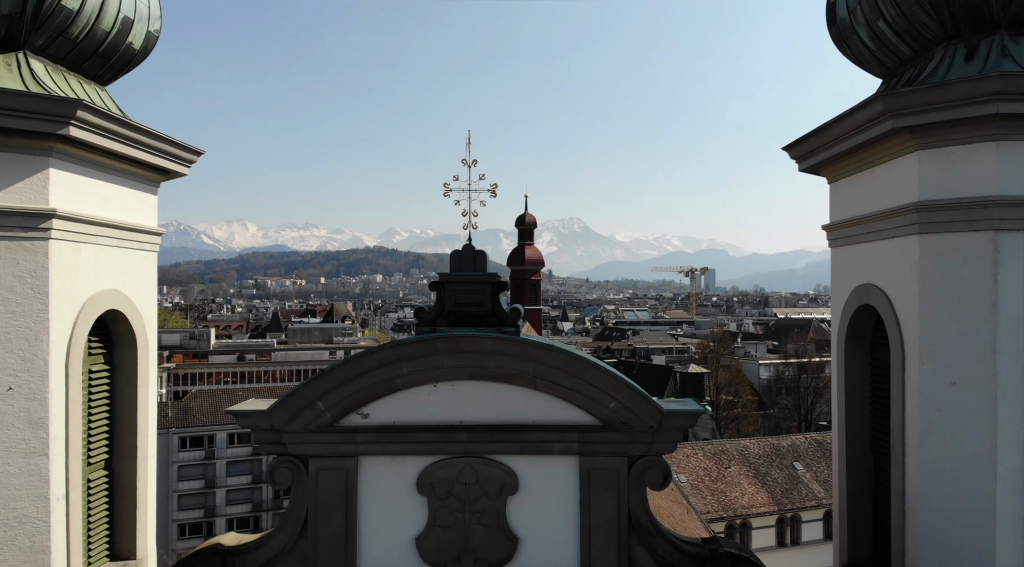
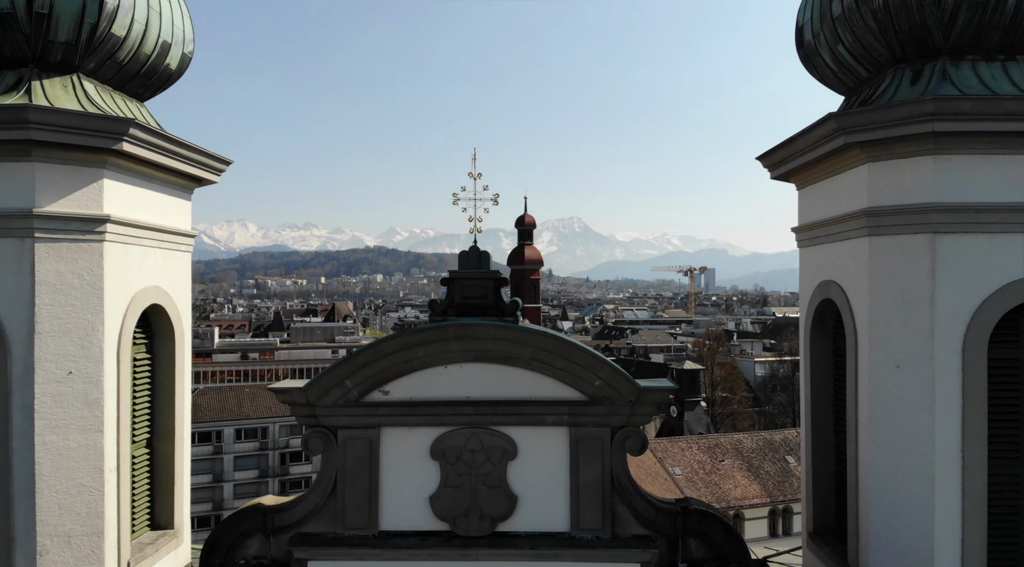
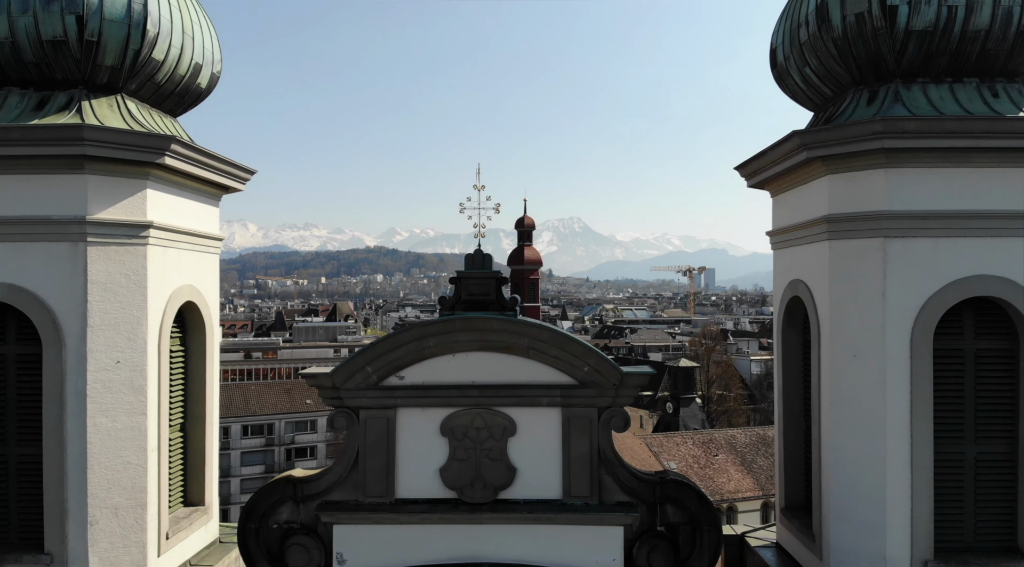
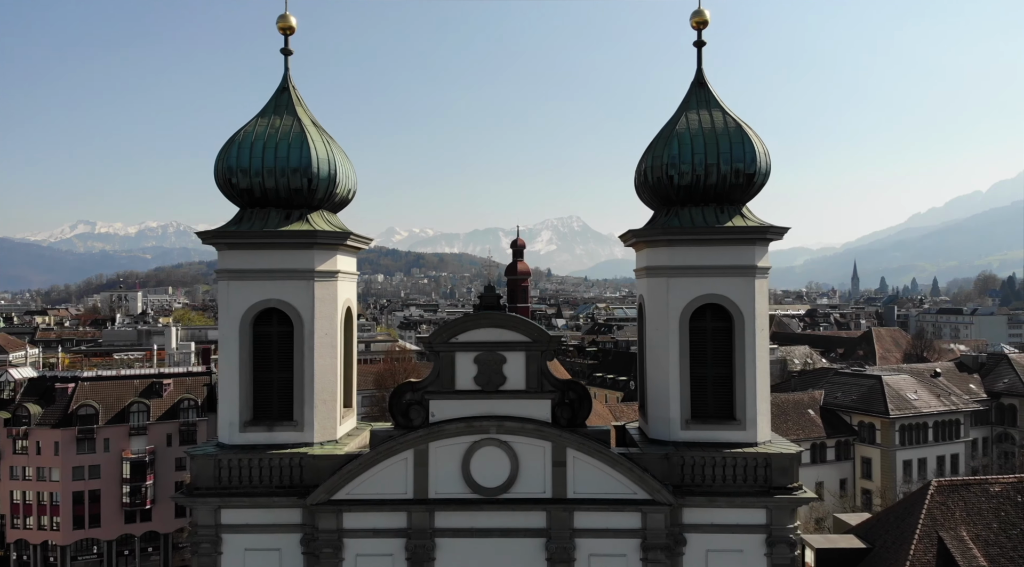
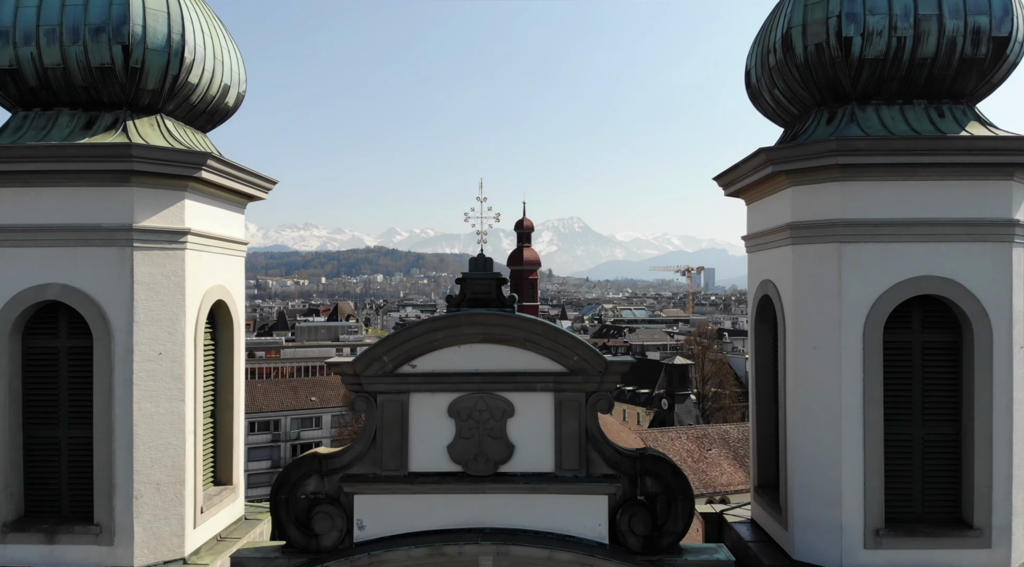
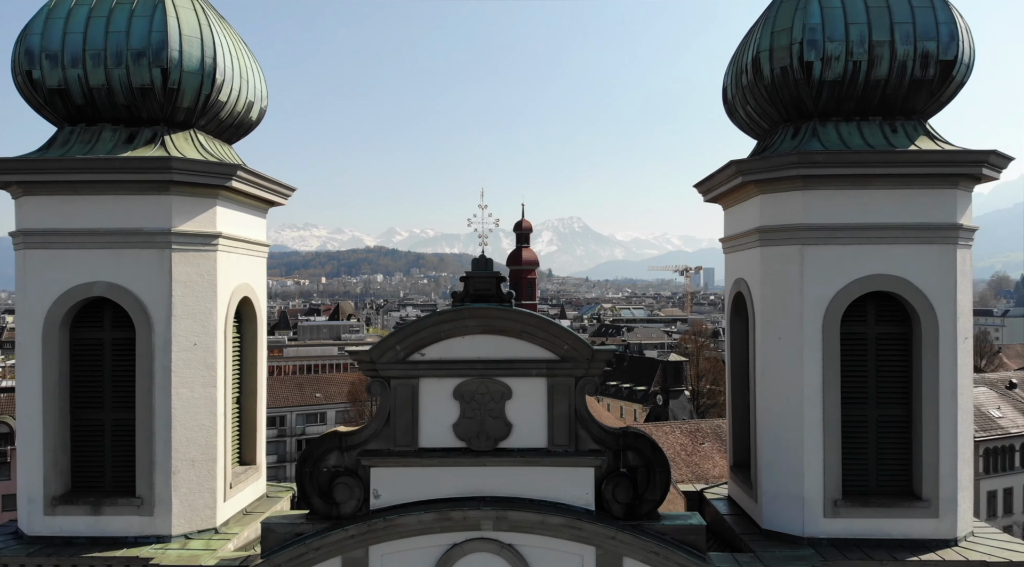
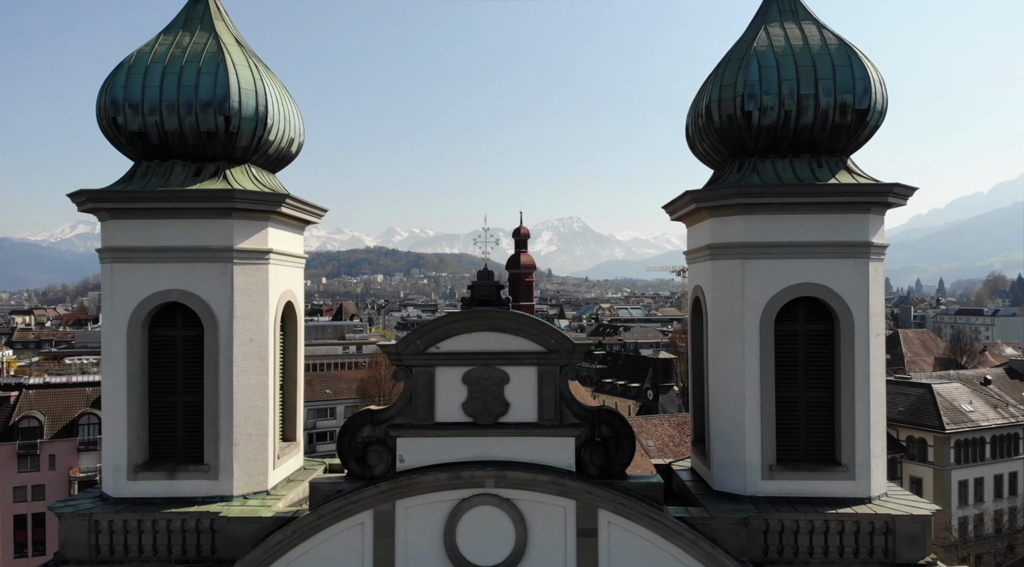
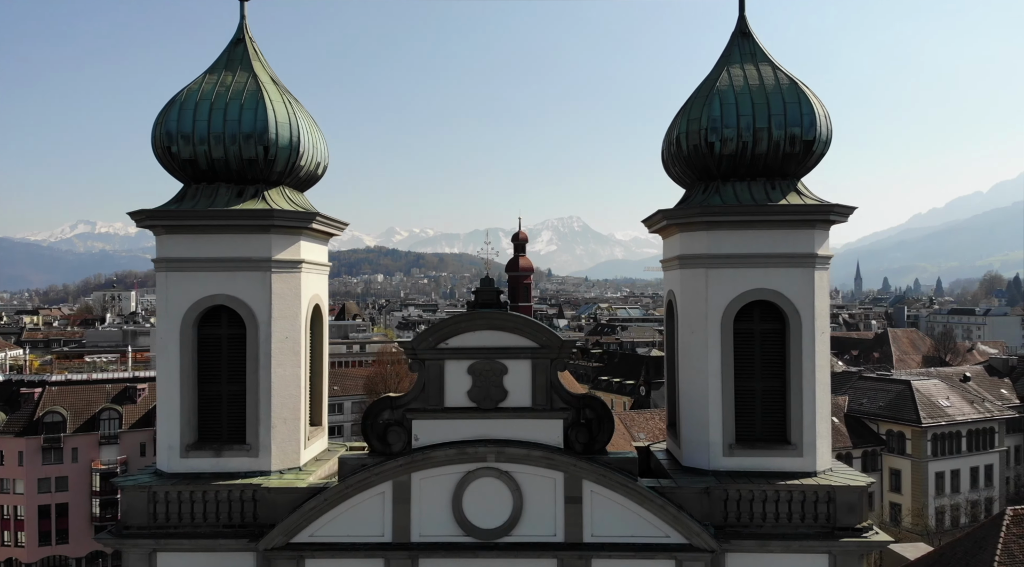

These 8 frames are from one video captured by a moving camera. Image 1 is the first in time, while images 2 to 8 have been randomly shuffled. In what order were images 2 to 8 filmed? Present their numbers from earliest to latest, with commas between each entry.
2, 3, 5, 6, 7, 8, 4
